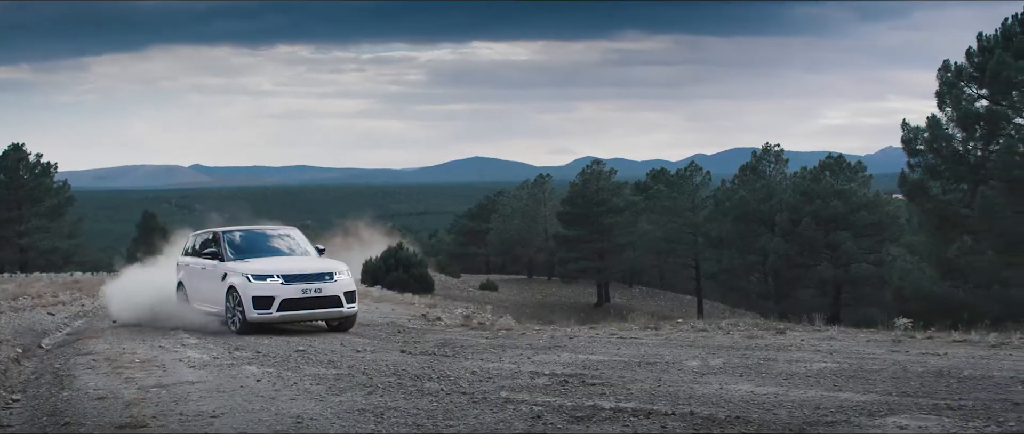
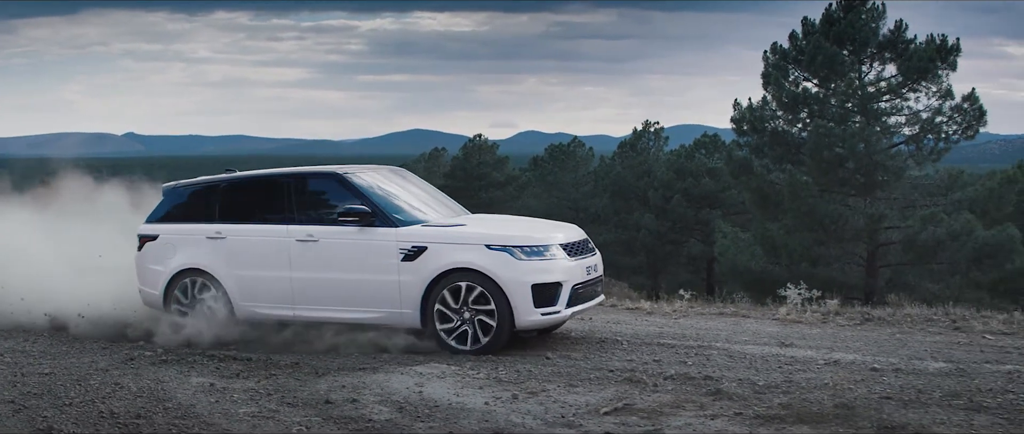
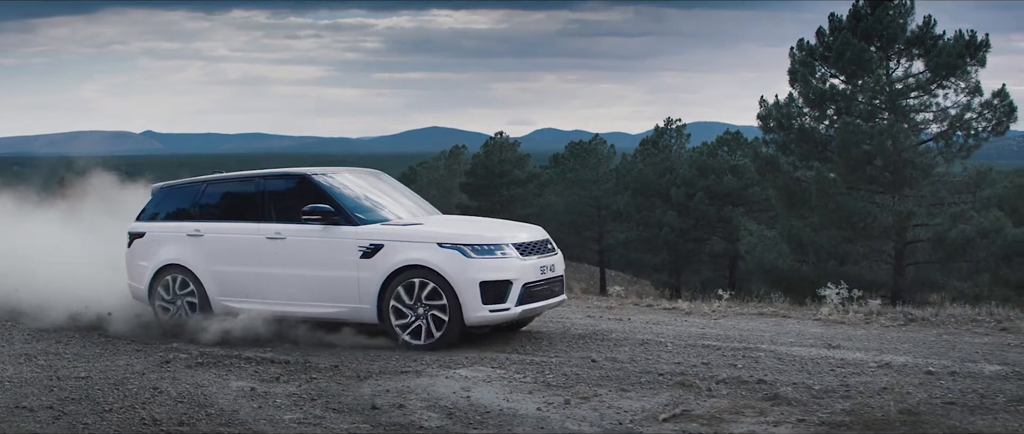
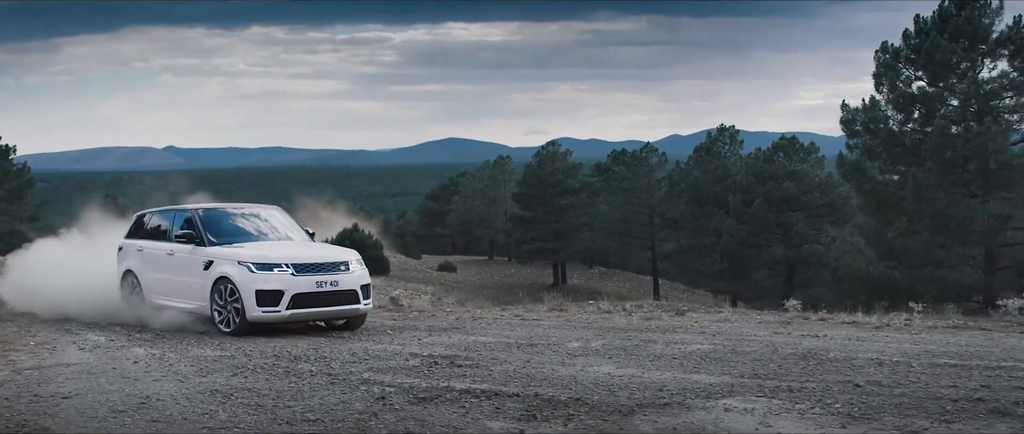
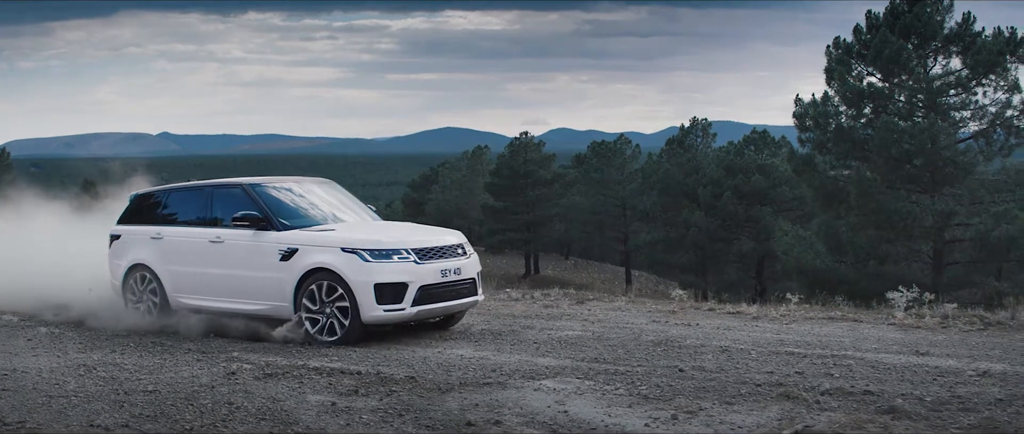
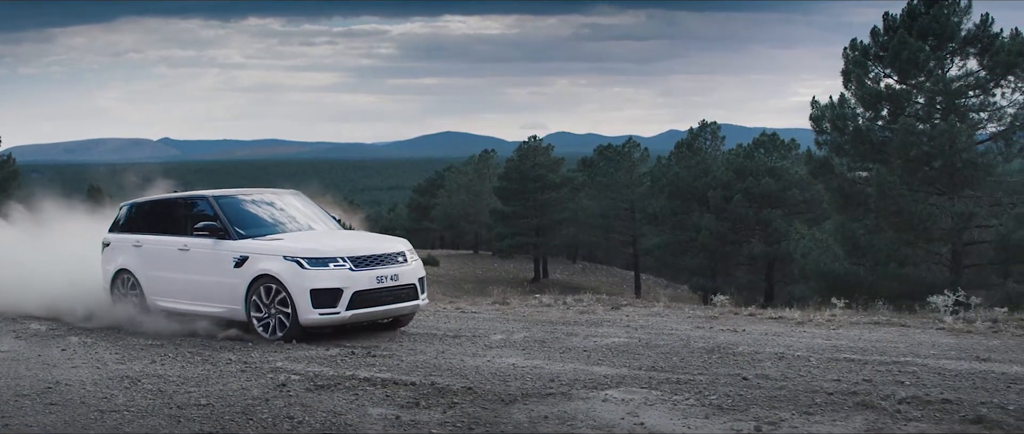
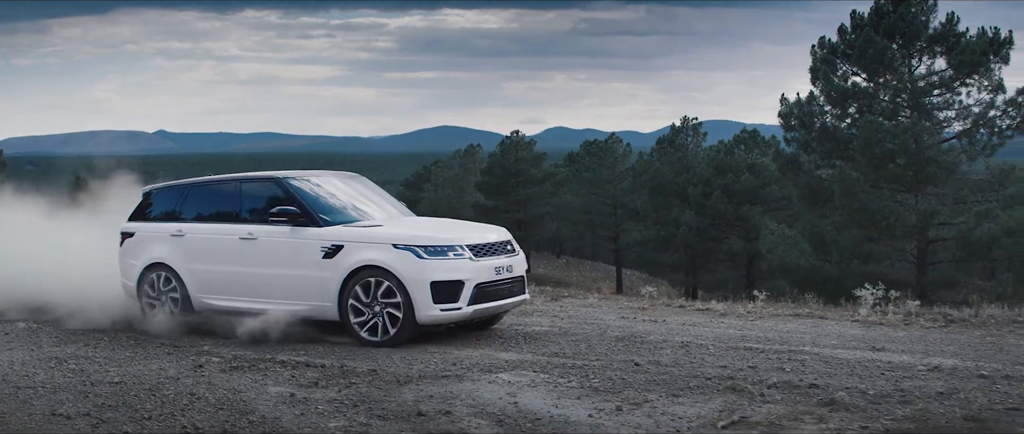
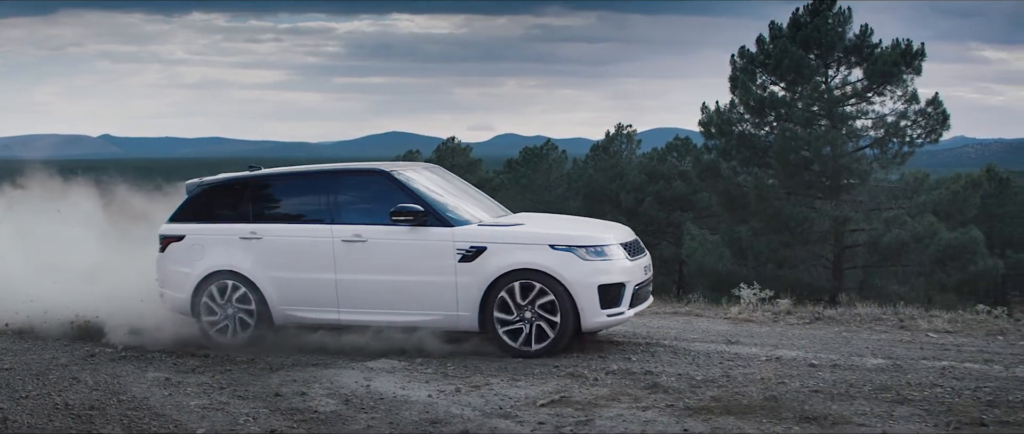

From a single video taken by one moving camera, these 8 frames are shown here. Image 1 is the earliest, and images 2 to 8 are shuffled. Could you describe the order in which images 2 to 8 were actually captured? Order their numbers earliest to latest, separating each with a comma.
4, 6, 5, 7, 3, 2, 8
